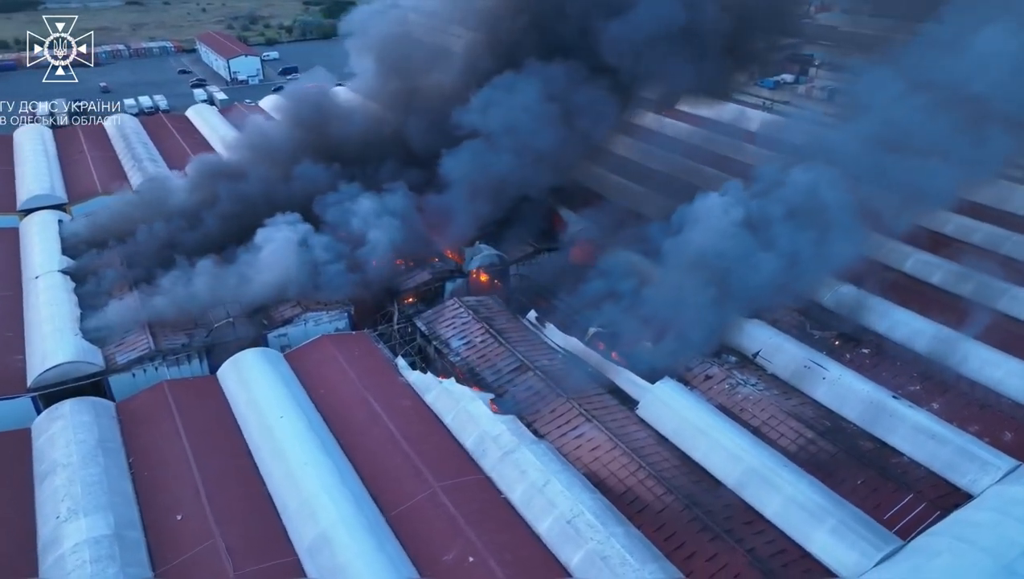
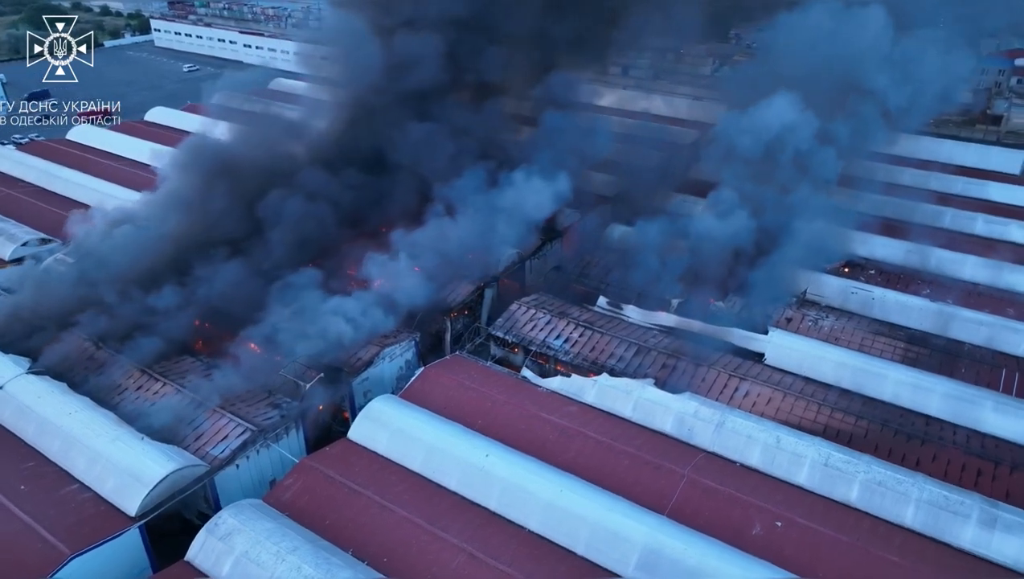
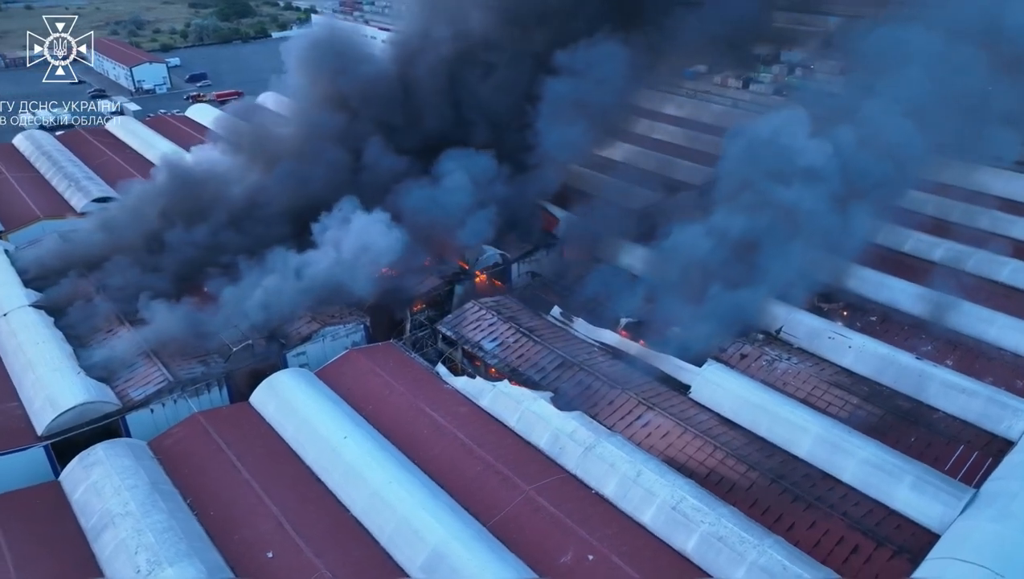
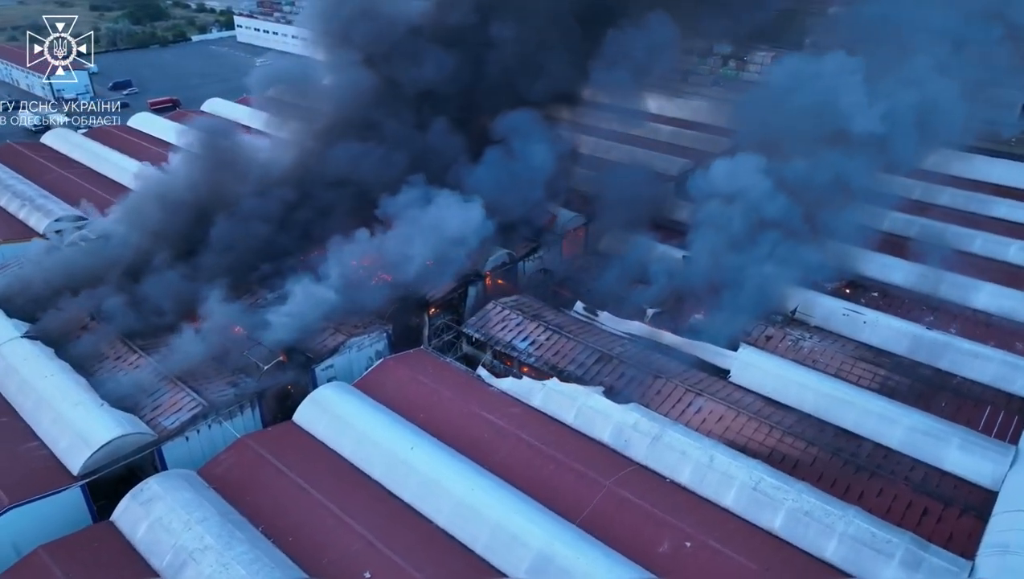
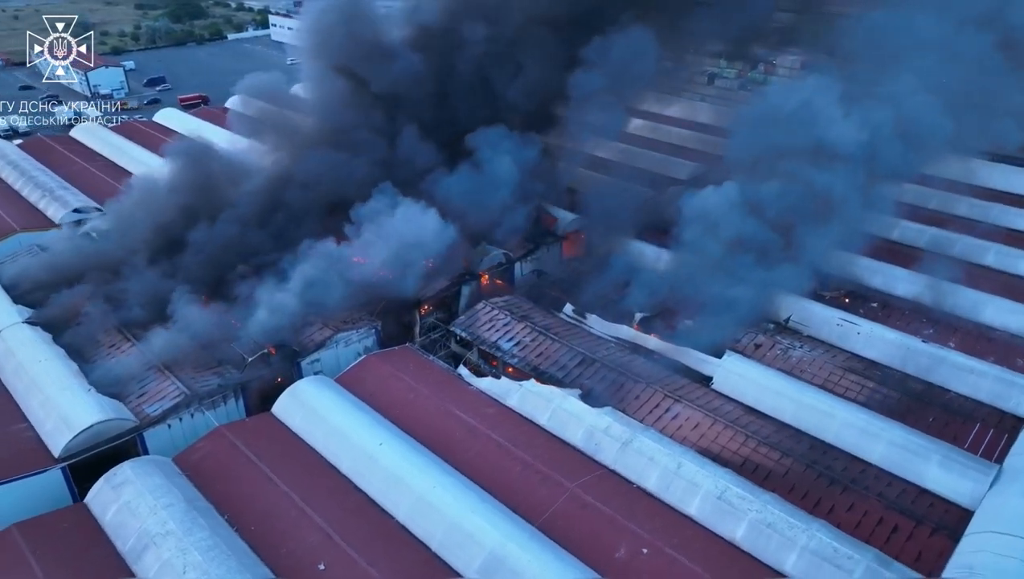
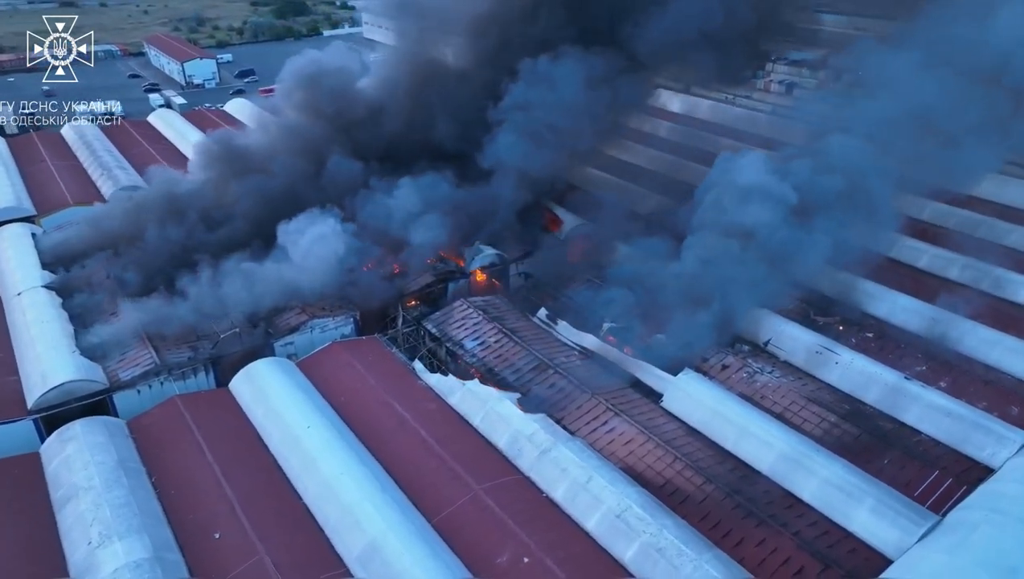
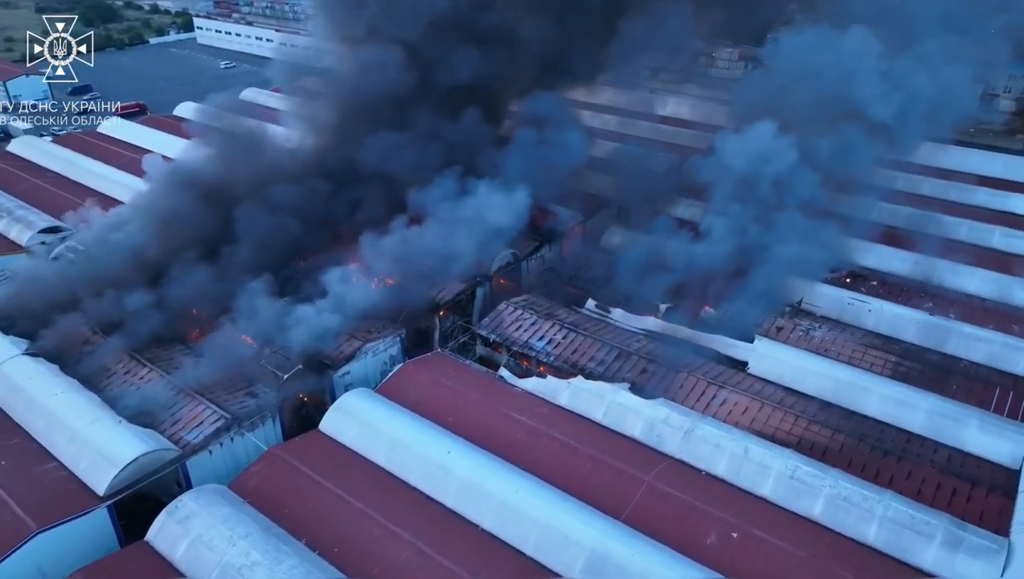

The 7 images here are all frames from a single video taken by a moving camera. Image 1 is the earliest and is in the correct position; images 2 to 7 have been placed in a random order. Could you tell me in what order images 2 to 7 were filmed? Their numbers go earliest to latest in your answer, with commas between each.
6, 3, 5, 4, 7, 2
